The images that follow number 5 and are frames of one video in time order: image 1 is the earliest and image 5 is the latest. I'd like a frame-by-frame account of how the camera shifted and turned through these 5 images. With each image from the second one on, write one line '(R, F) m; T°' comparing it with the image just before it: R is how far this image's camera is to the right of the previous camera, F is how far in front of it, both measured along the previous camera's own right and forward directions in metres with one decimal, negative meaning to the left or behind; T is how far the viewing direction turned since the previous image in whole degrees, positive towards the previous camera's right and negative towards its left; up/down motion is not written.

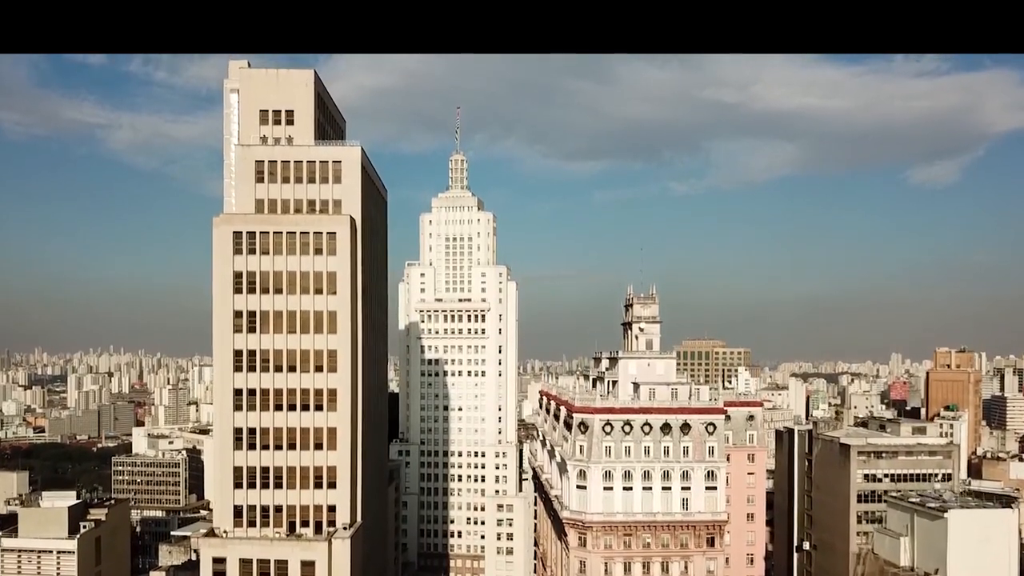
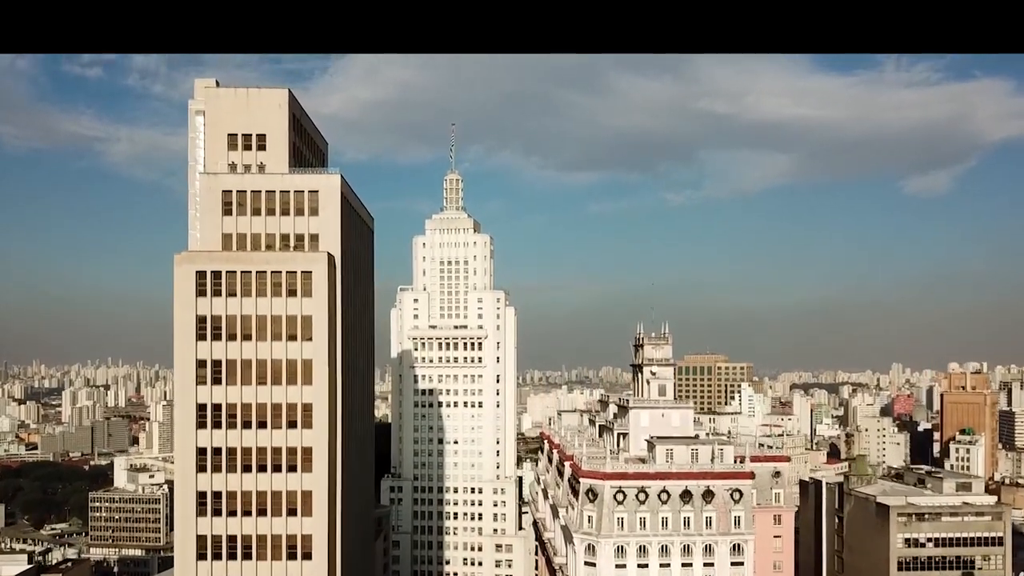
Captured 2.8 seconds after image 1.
(0.0, +2.9) m; 0°
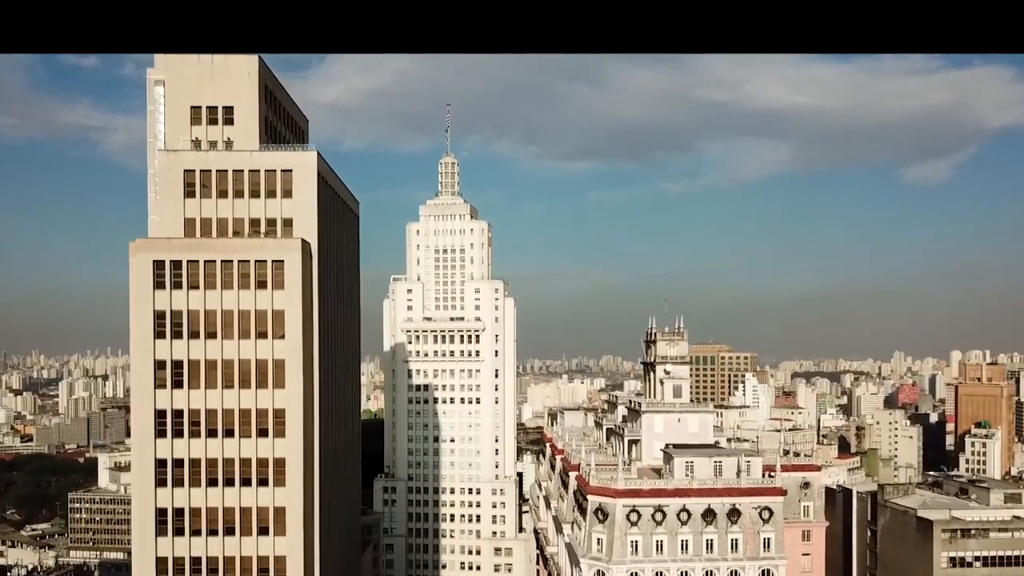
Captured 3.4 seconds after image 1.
(0.0, +2.8) m; 0°
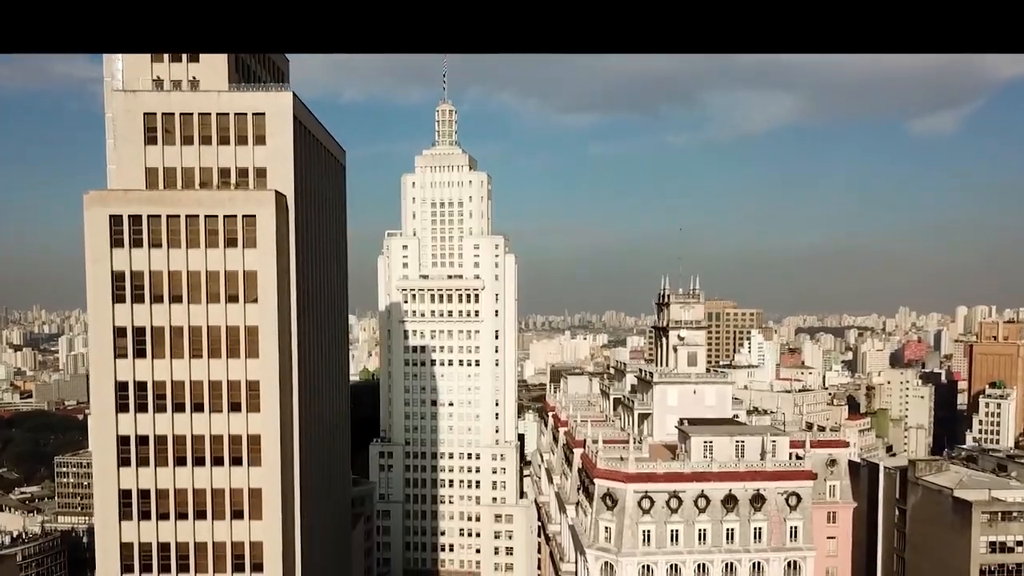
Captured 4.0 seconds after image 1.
(+0.1, +2.3) m; 0°
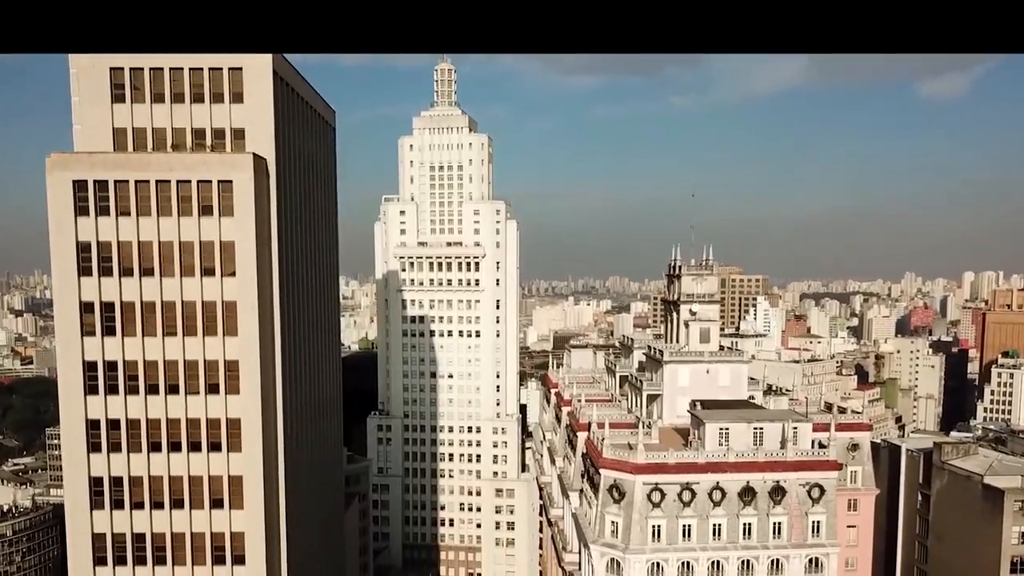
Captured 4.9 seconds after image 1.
(+0.1, +1.6) m; 0°
